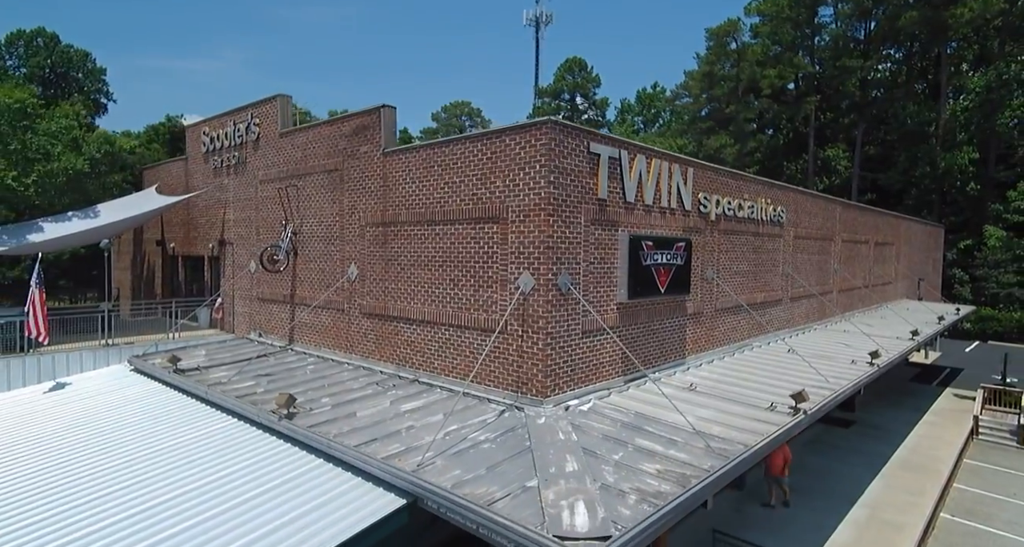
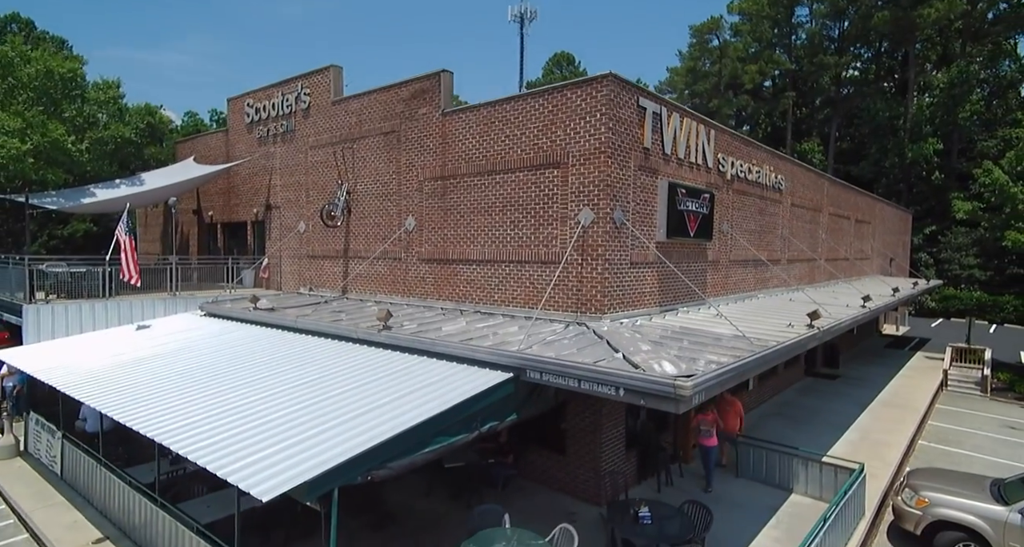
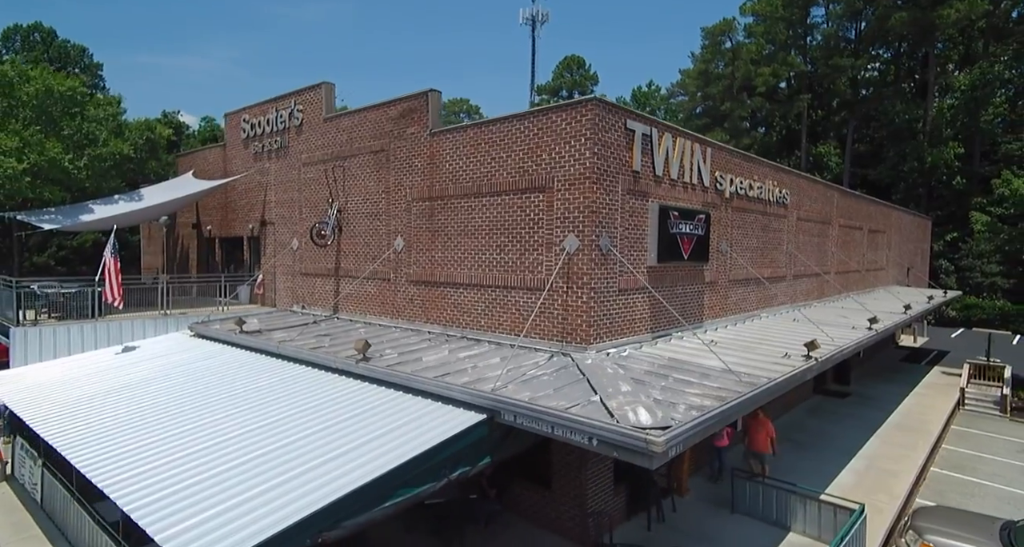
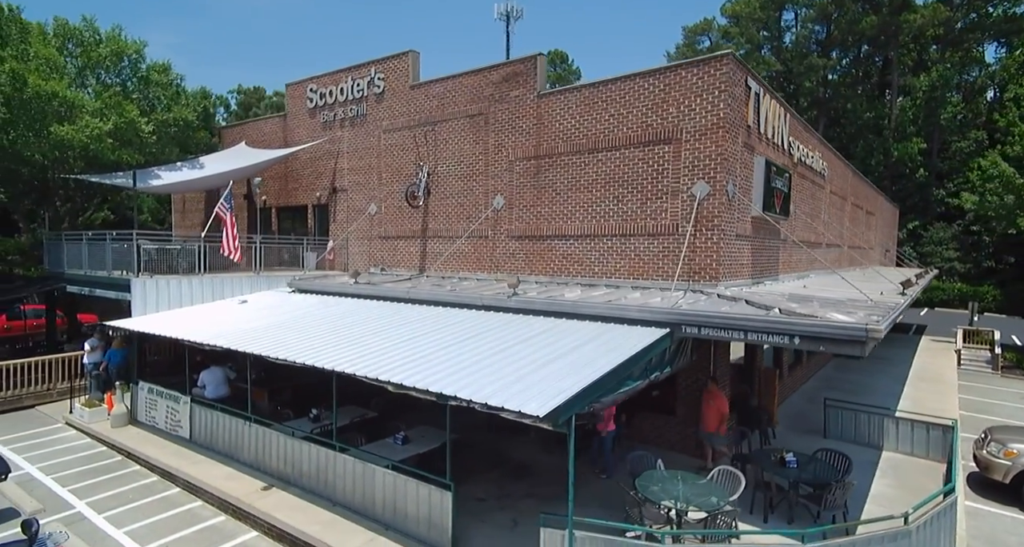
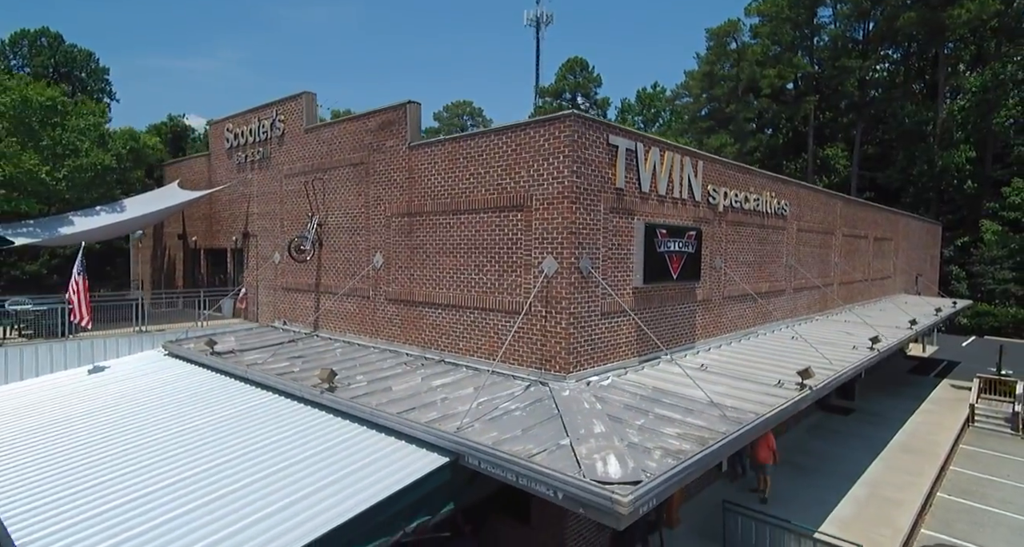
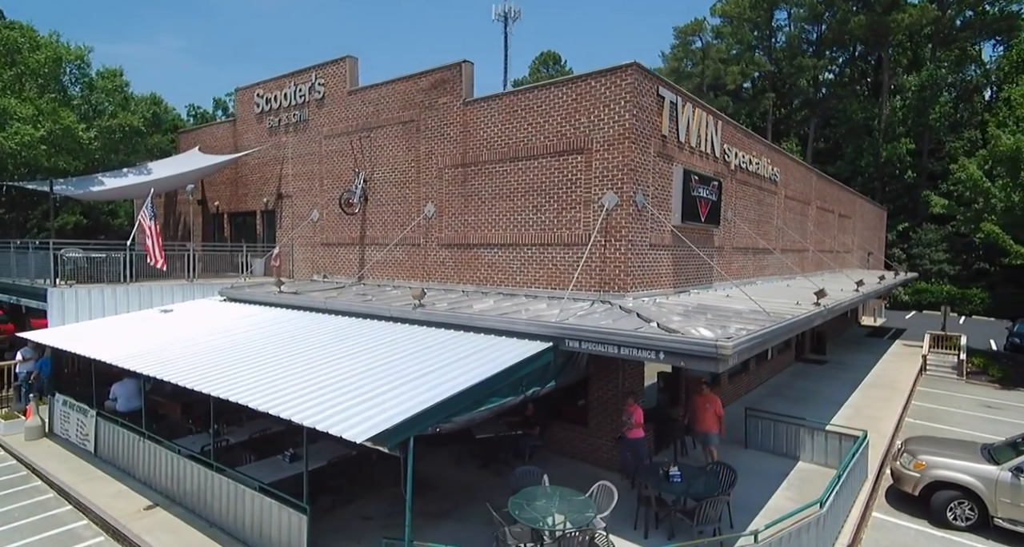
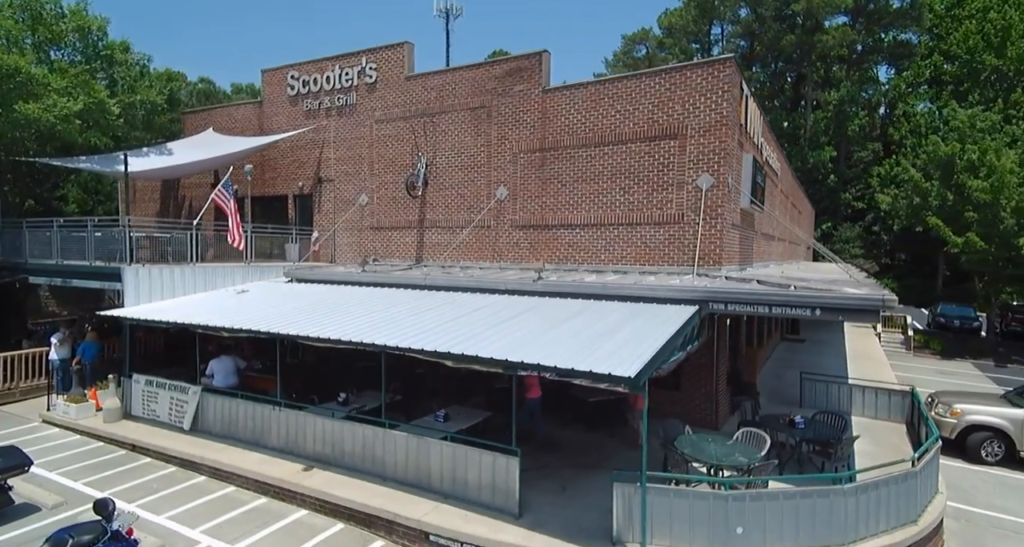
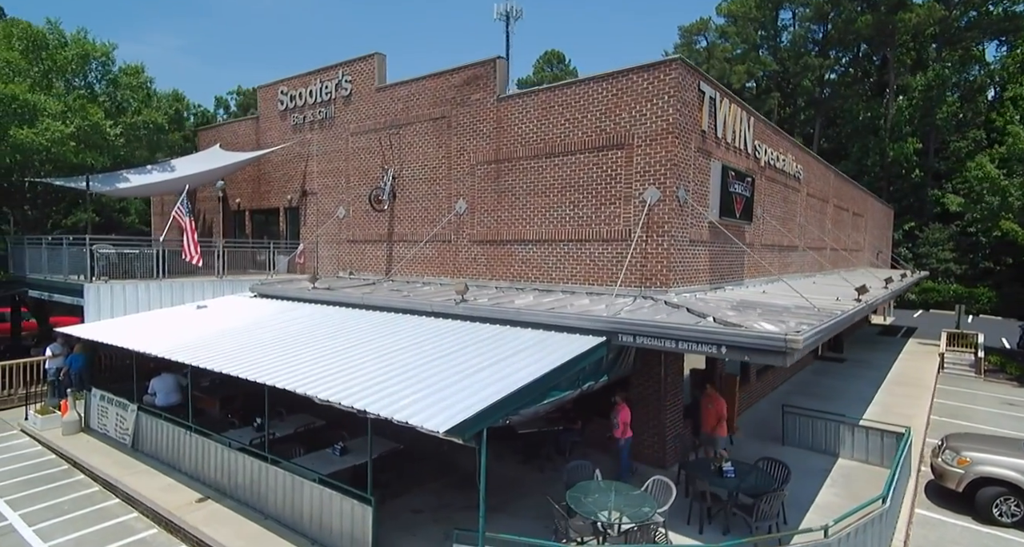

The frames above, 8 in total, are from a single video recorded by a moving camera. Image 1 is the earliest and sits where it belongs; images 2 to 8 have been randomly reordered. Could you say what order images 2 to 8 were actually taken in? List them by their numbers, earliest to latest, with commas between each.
5, 3, 2, 6, 8, 4, 7
